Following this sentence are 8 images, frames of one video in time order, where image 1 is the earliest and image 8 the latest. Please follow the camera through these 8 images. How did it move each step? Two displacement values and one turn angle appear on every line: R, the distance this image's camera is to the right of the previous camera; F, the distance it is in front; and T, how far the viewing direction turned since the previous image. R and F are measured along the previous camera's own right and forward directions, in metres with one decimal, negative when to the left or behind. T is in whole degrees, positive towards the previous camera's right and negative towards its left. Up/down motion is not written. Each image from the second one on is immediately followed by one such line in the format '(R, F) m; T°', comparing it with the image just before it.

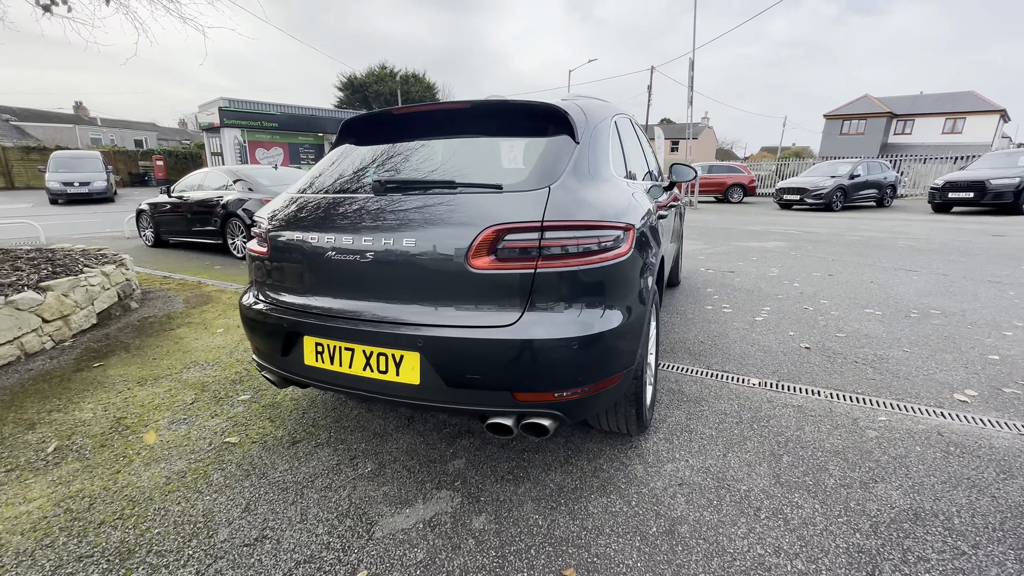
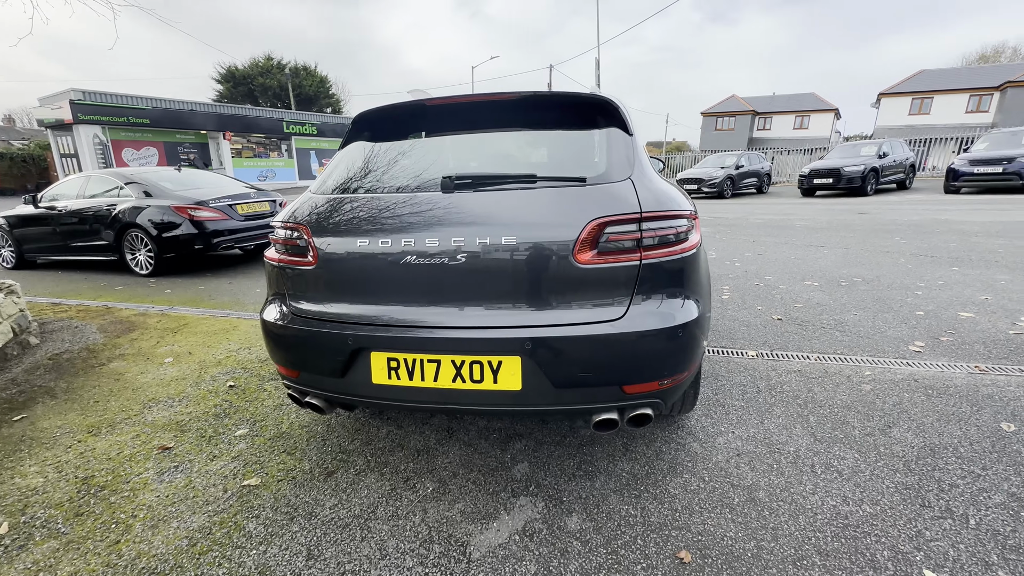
(-0.7, +0.1) m; +11°
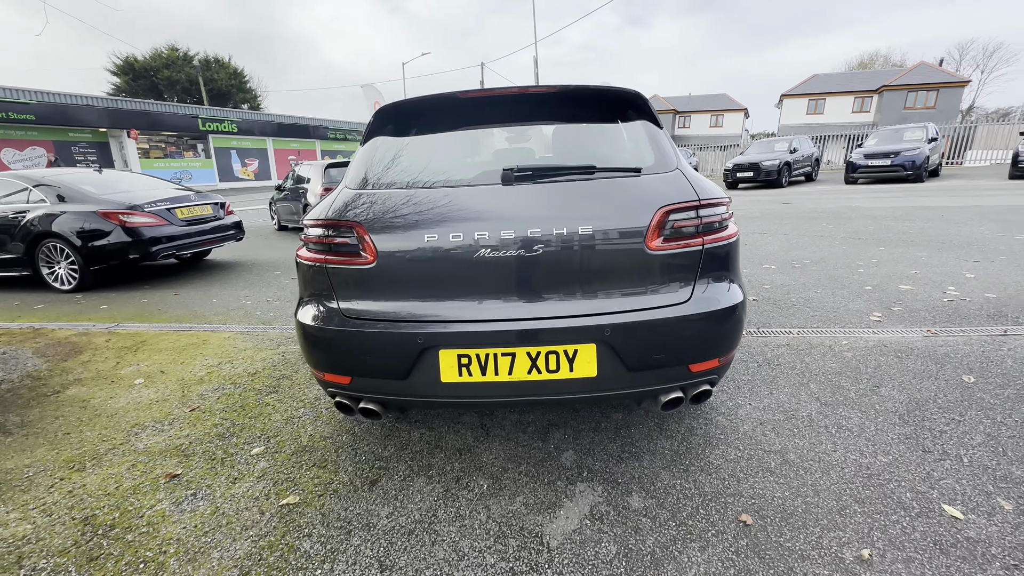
(-0.5, 0.0) m; +8°
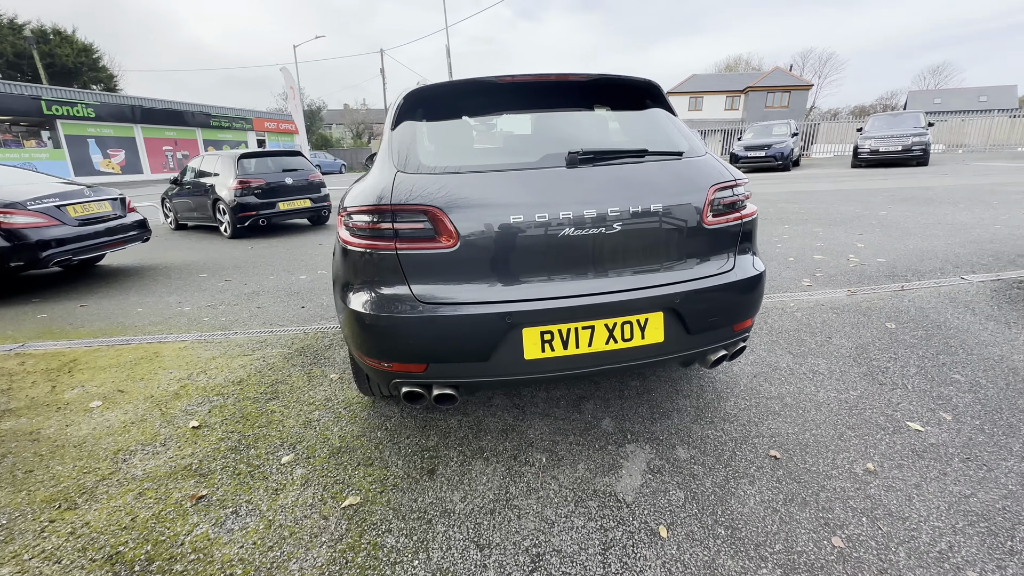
(-0.6, 0.0) m; +12°
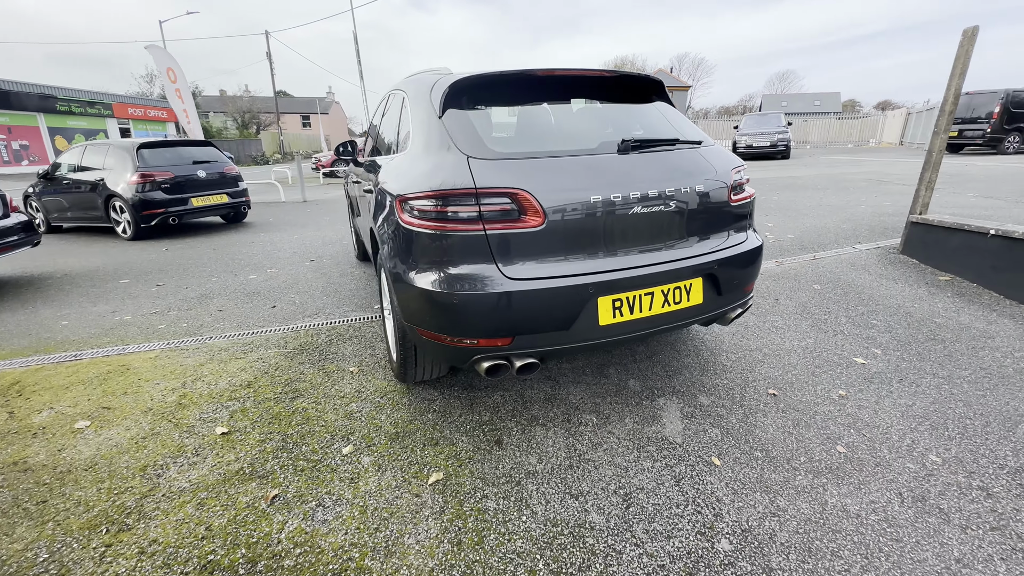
(-0.7, -0.1) m; +12°
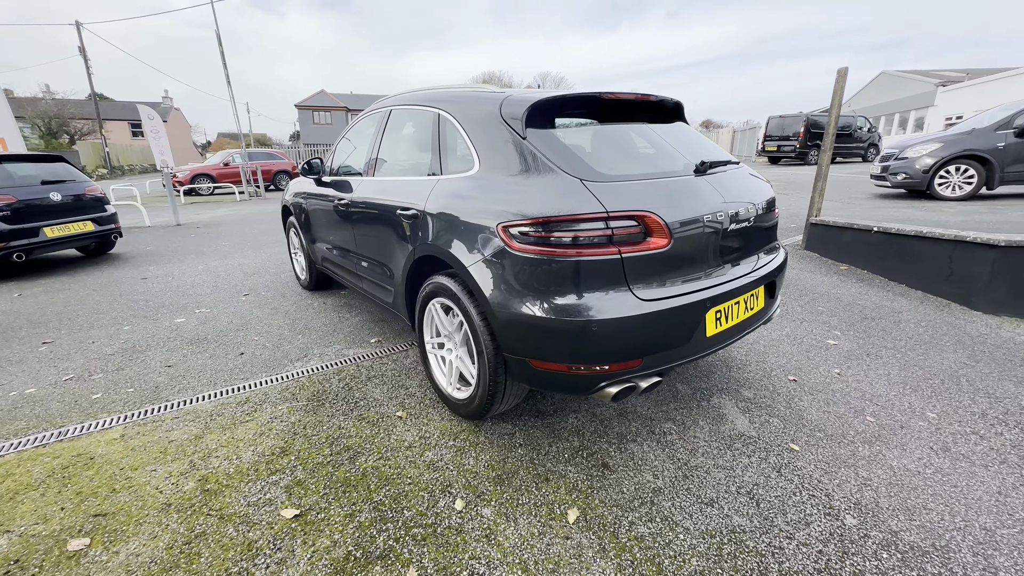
(-1.0, +0.2) m; +15°
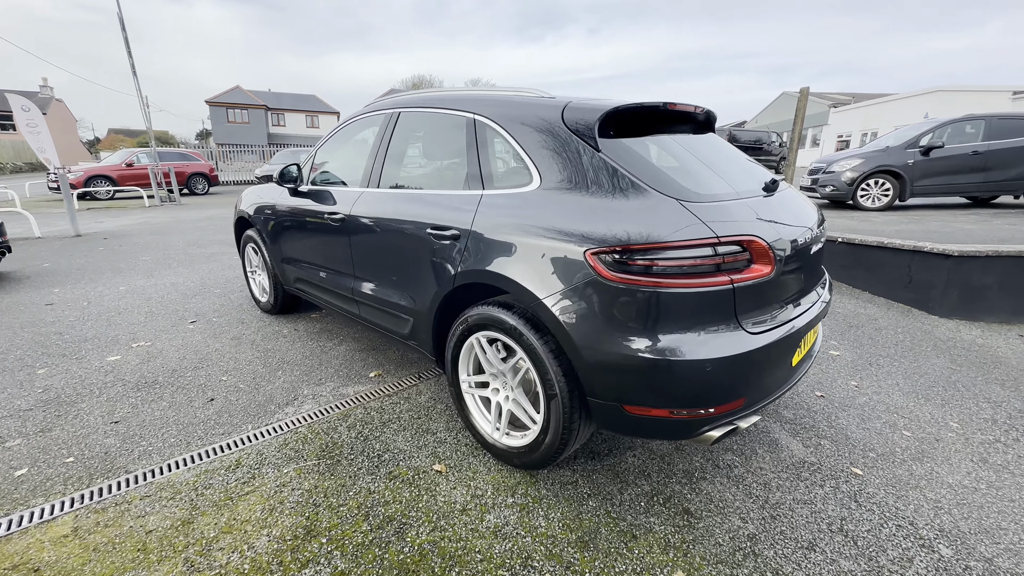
(-0.6, +0.3) m; +9°
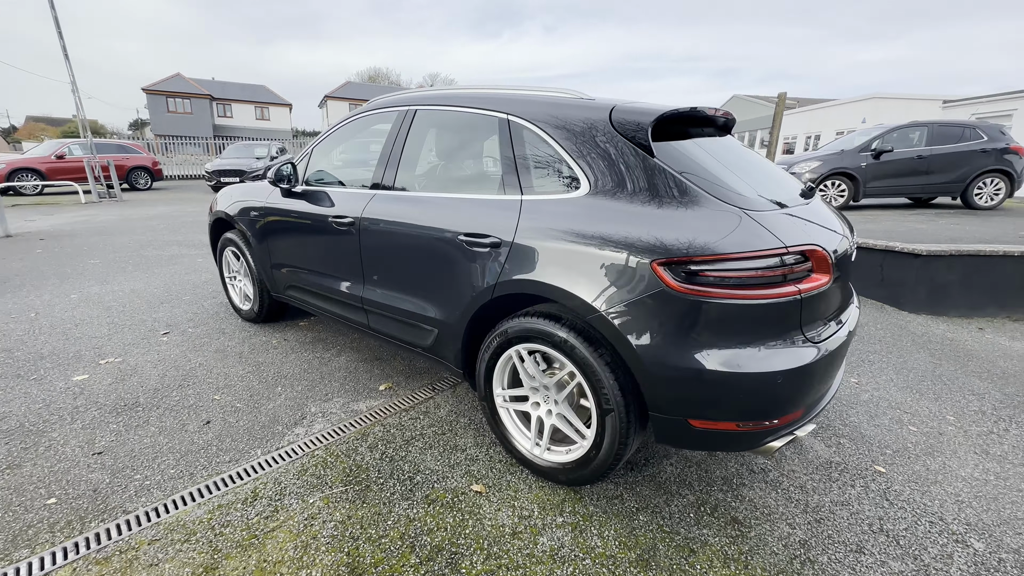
(-0.4, +0.1) m; +5°
